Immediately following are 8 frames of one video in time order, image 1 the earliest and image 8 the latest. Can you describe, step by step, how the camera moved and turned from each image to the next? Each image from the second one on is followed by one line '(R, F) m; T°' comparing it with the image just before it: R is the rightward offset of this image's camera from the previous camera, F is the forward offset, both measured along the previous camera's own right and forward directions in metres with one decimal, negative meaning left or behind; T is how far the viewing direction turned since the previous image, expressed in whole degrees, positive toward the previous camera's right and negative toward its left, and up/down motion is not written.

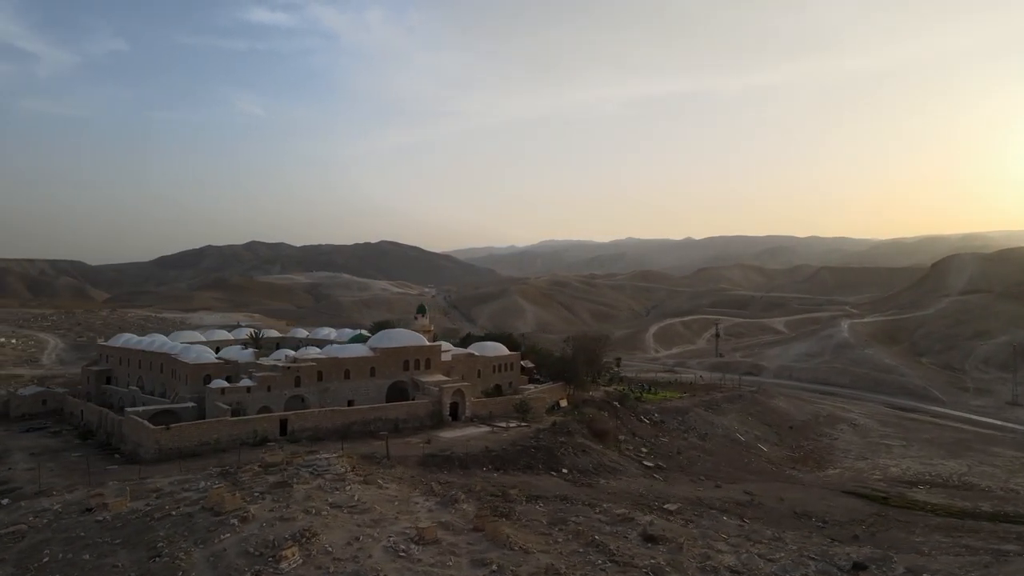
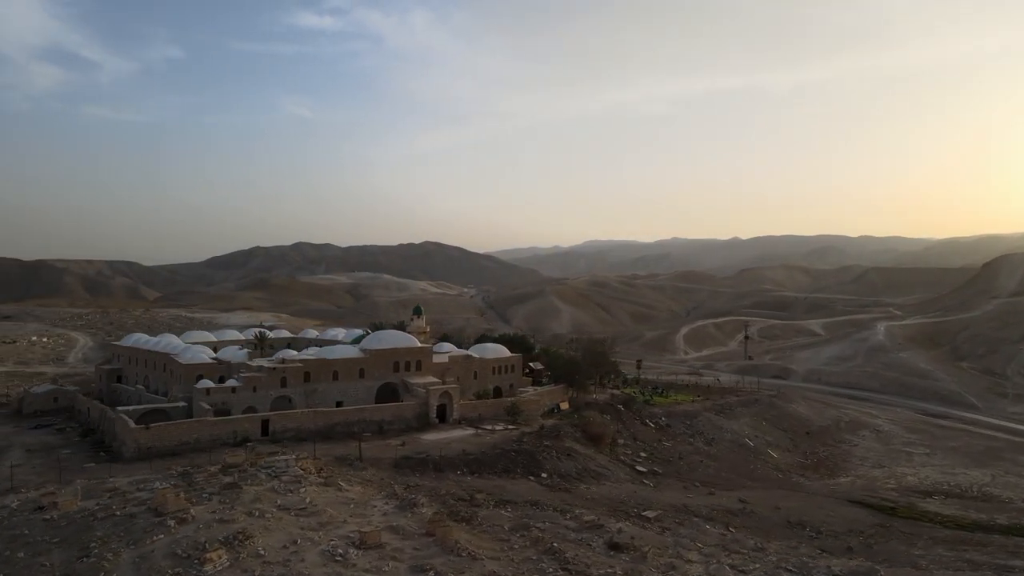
(+1.7, +0.3) m; -3°
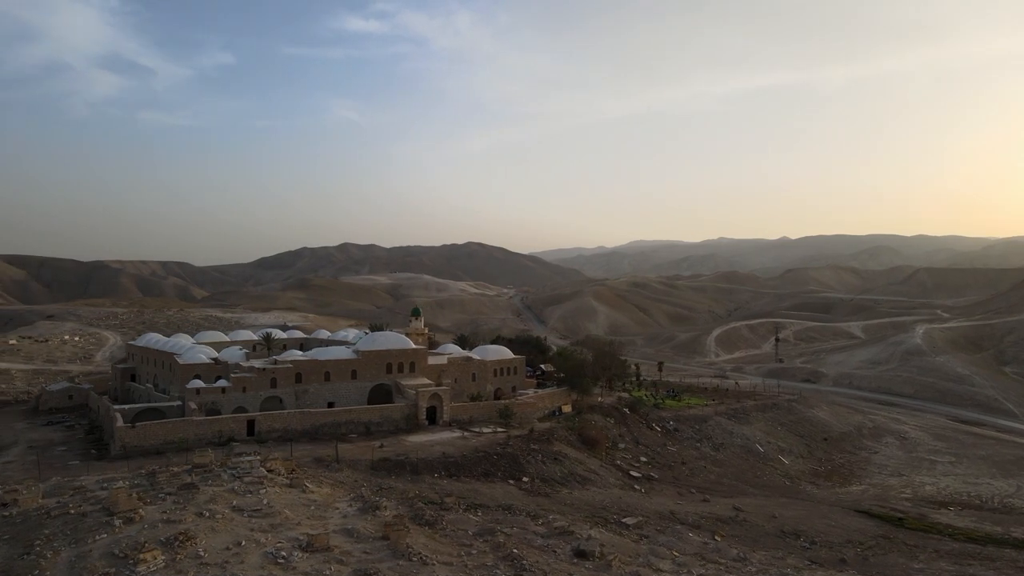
(+1.6, +0.2) m; -3°
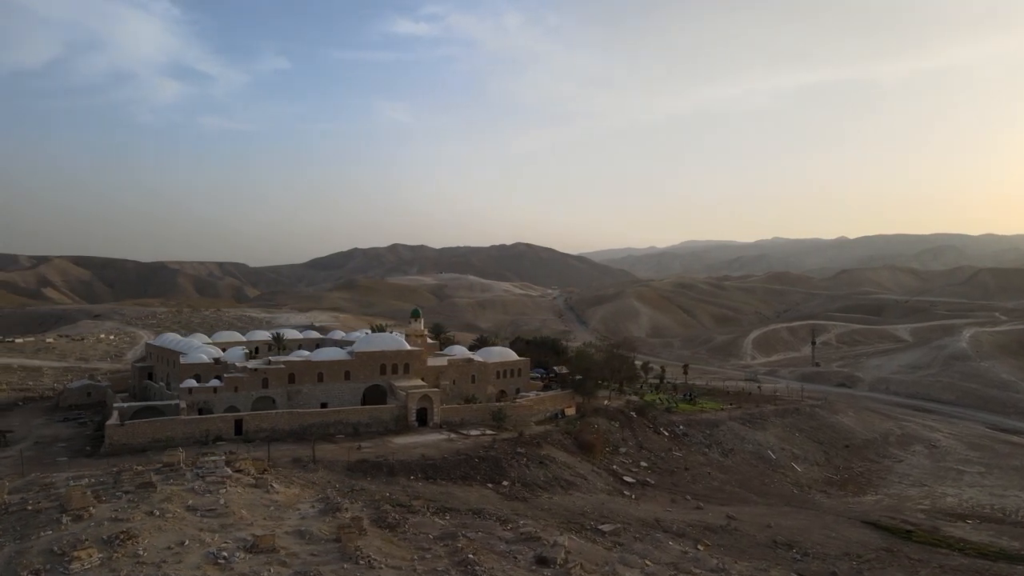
(+1.8, +0.2) m; -3°
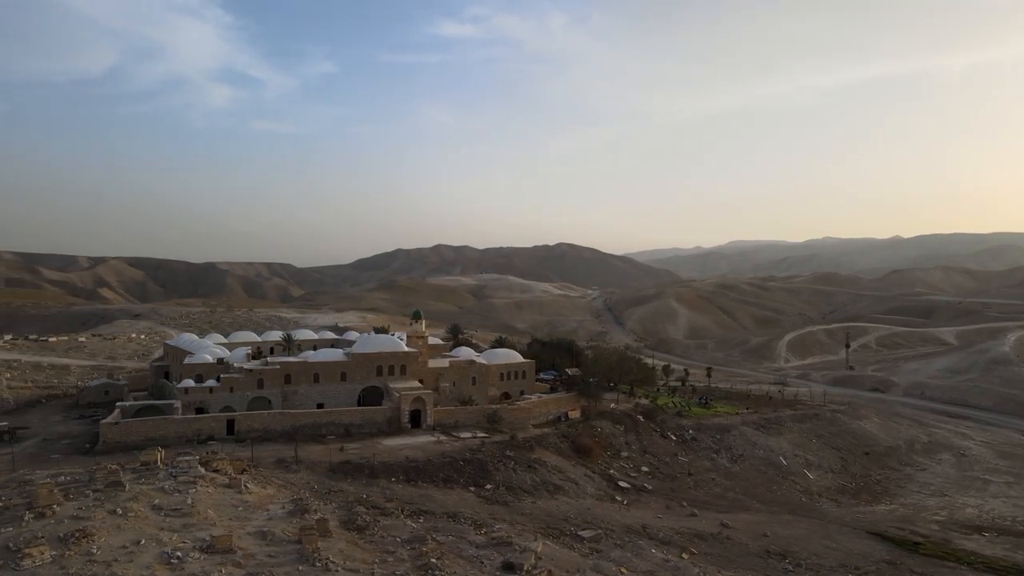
(+1.5, +0.2) m; -3°
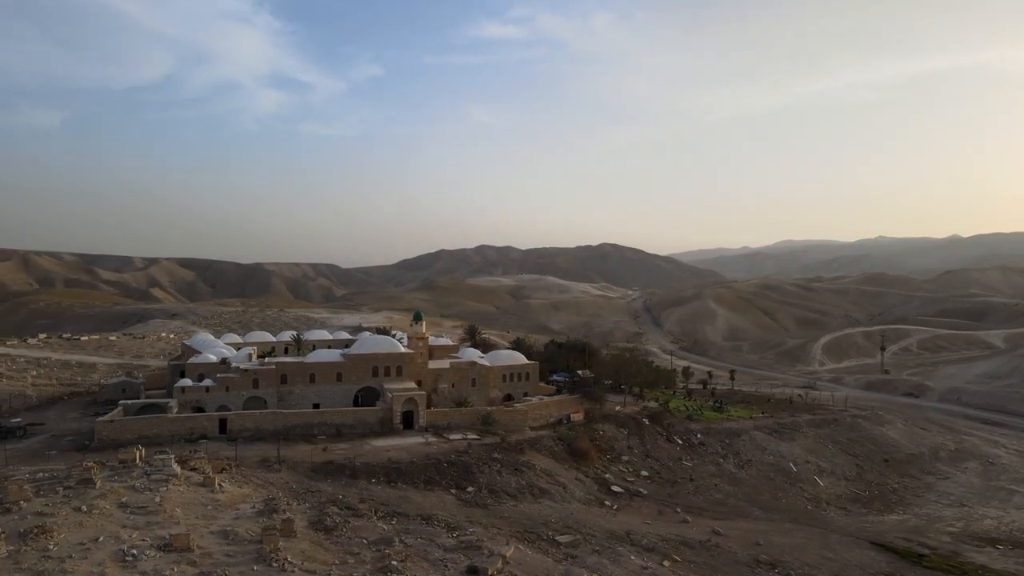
(+1.6, +0.2) m; -3°
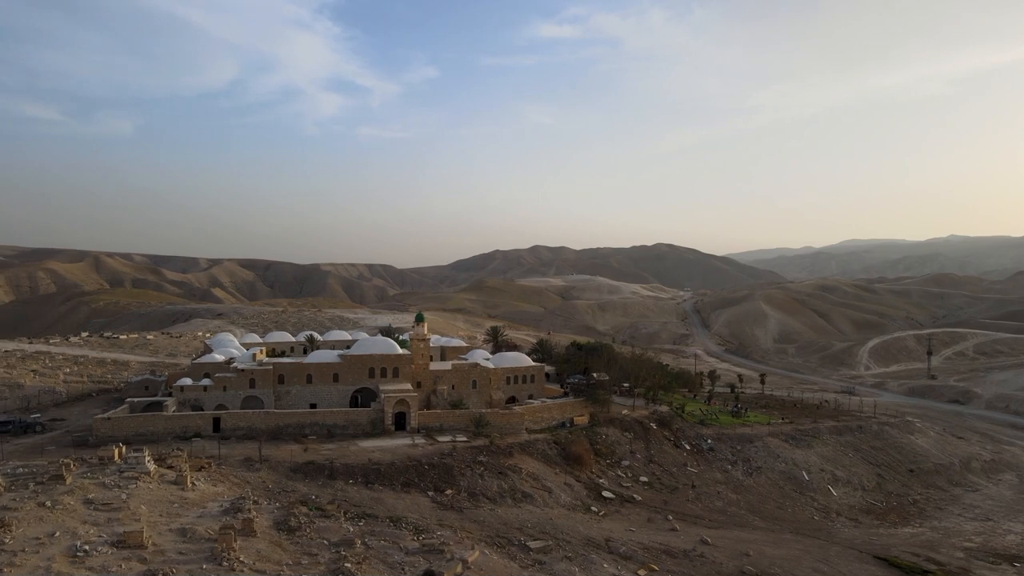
(+1.9, +0.2) m; -4°
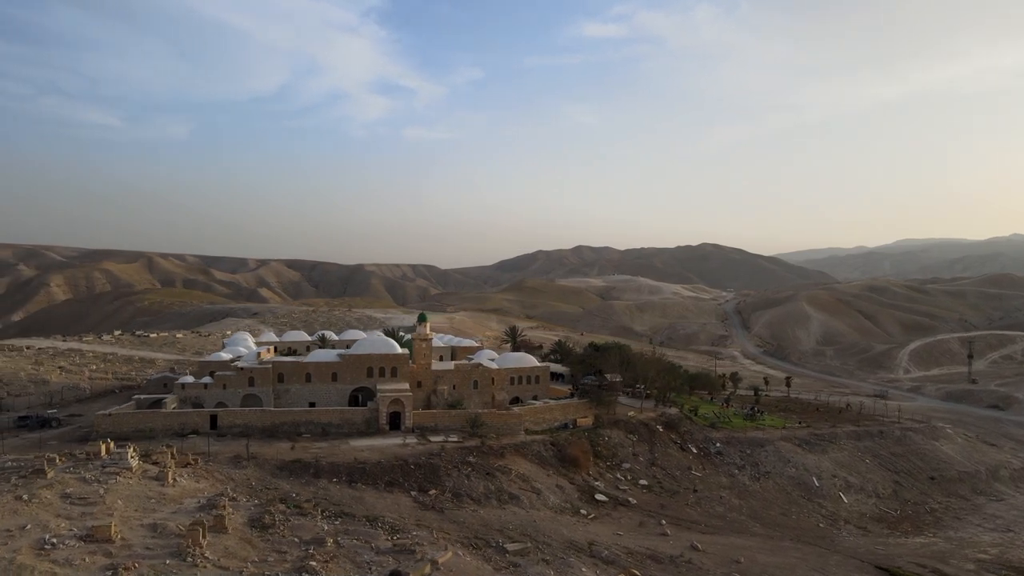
(+1.5, +0.1) m; -3°
